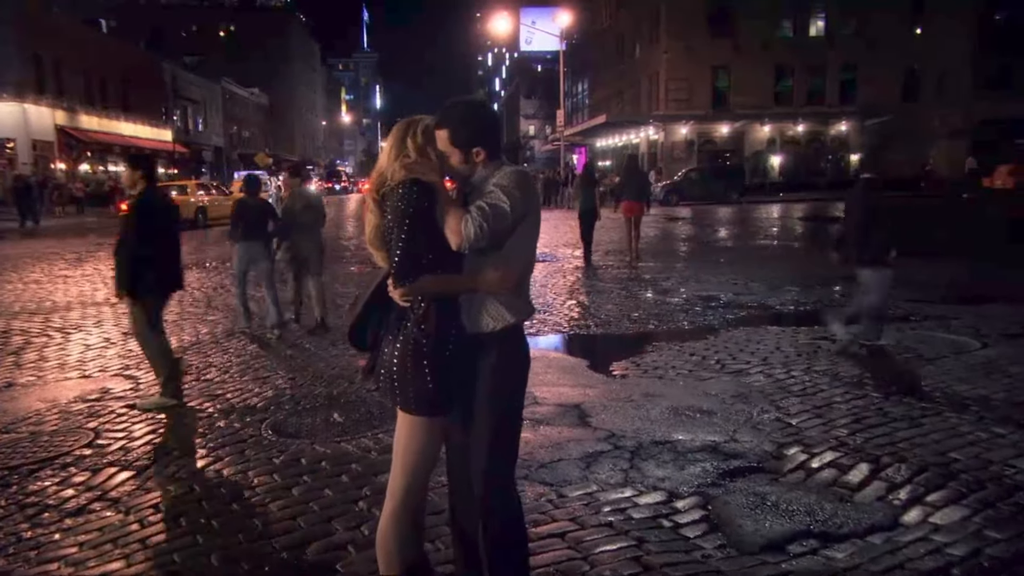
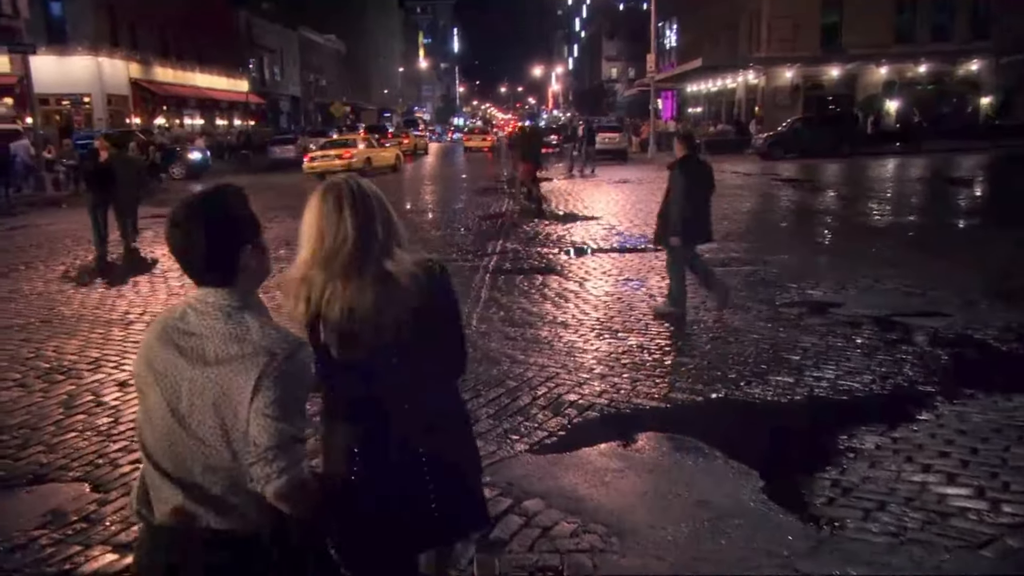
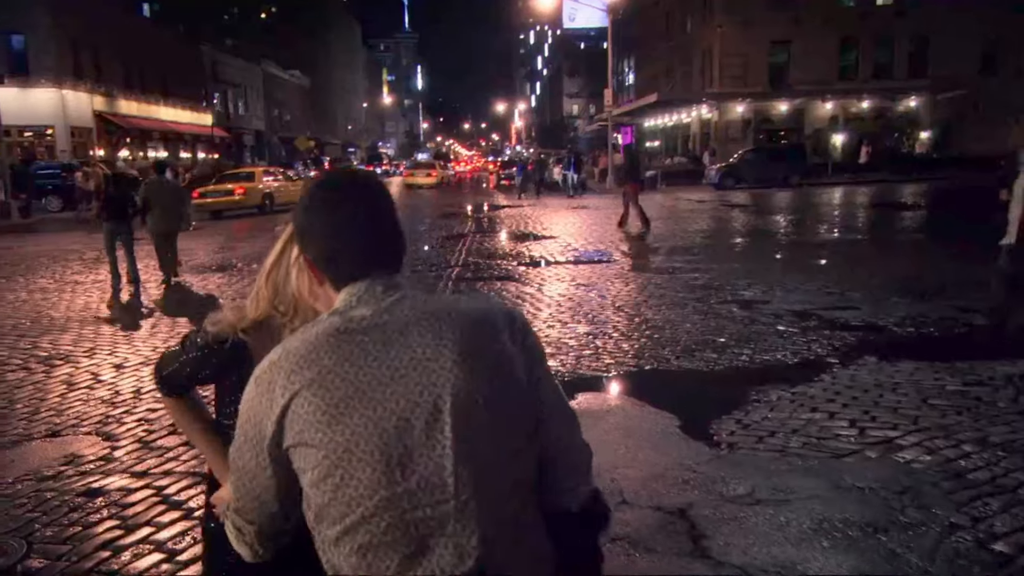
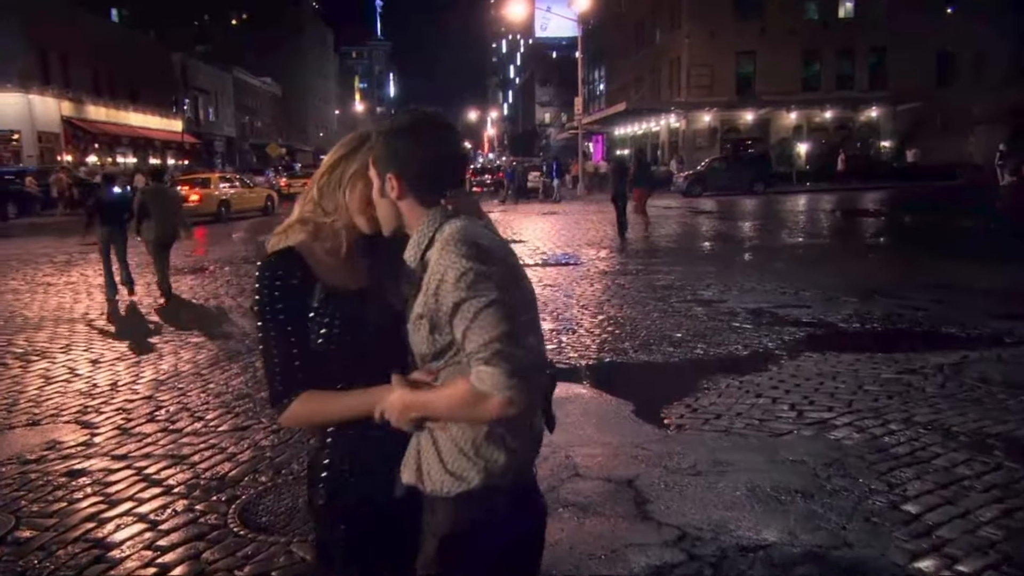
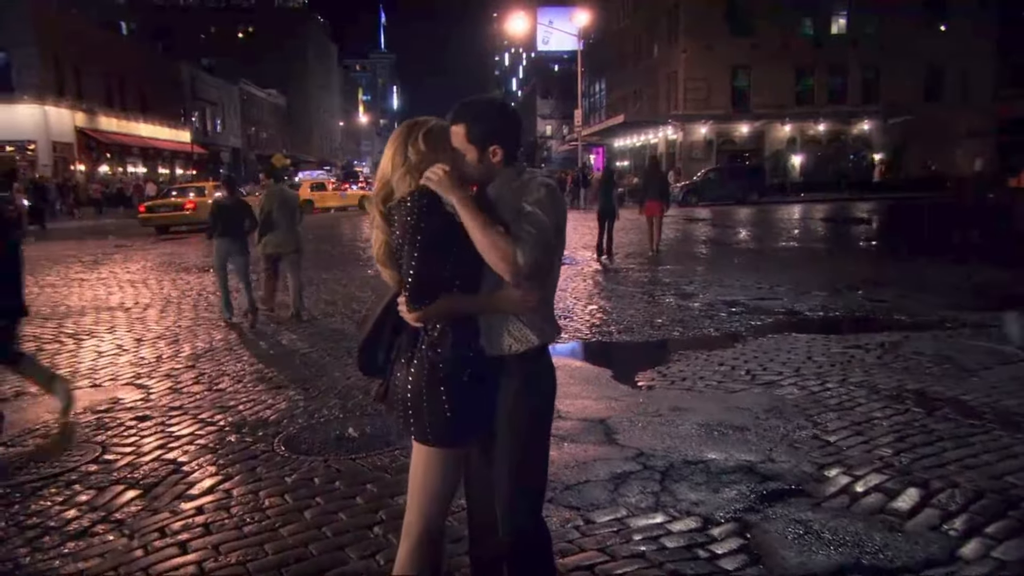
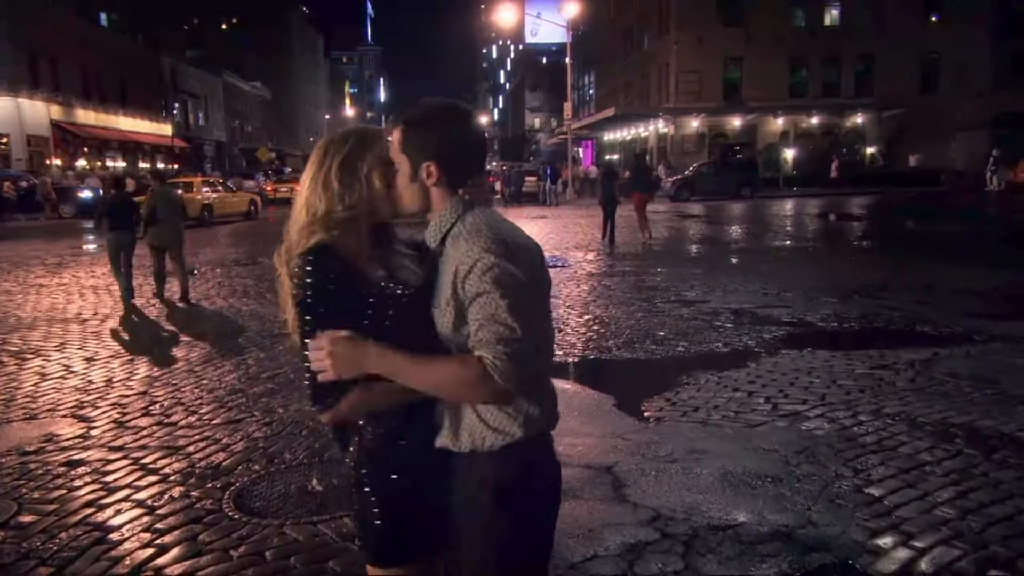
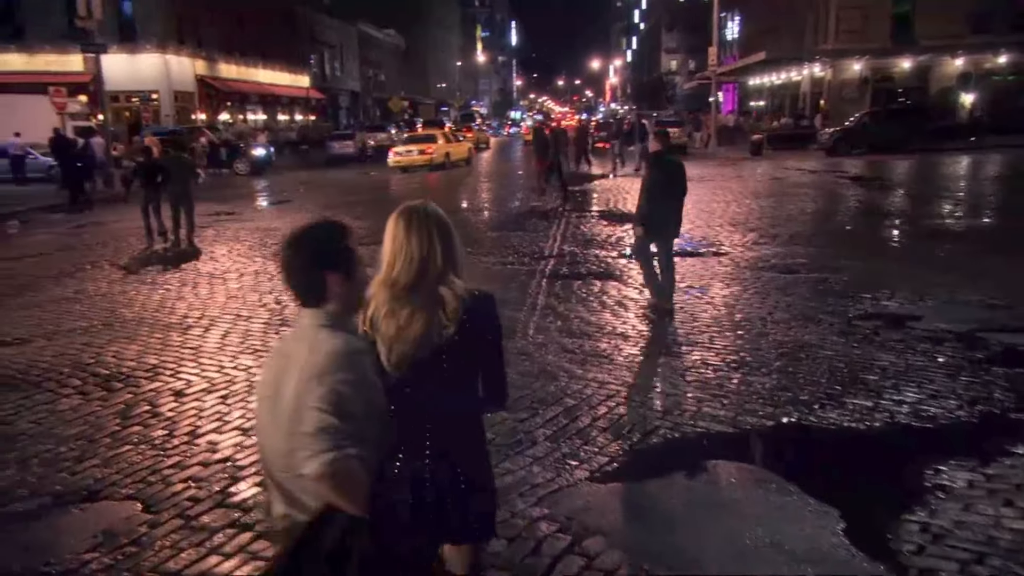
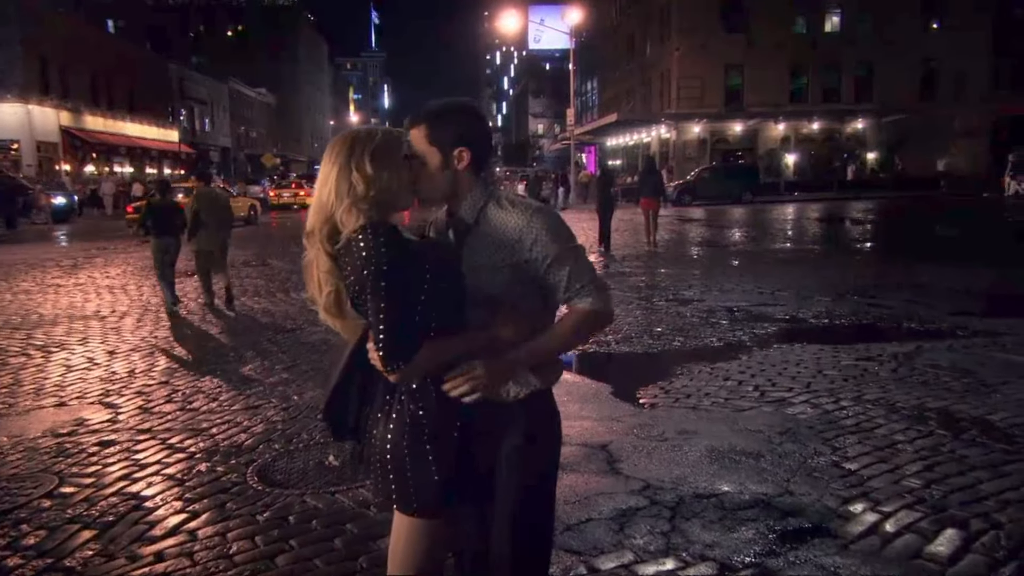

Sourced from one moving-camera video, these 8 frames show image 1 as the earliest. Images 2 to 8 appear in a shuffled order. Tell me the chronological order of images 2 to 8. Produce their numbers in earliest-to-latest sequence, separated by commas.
5, 8, 6, 4, 3, 2, 7
